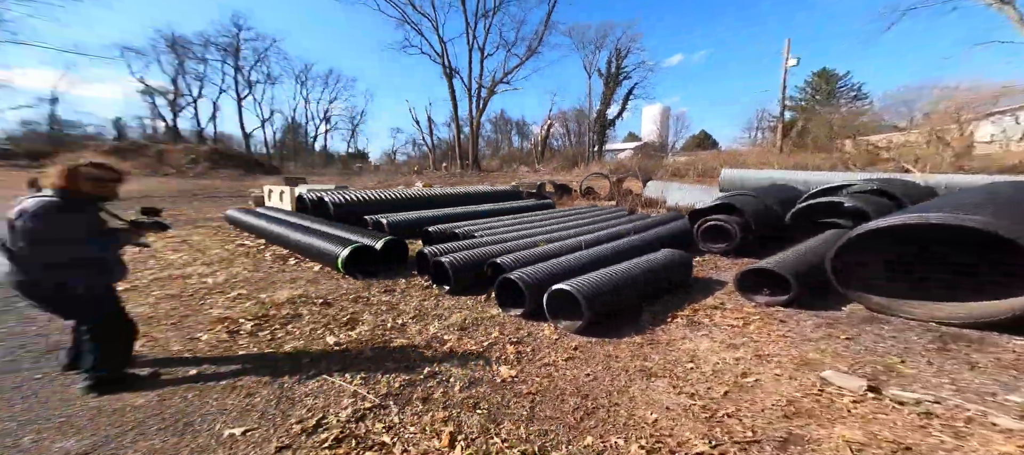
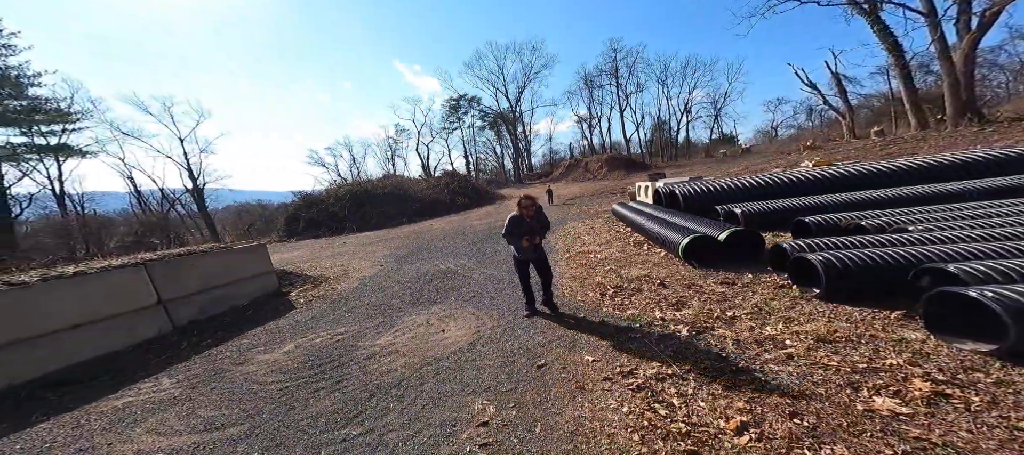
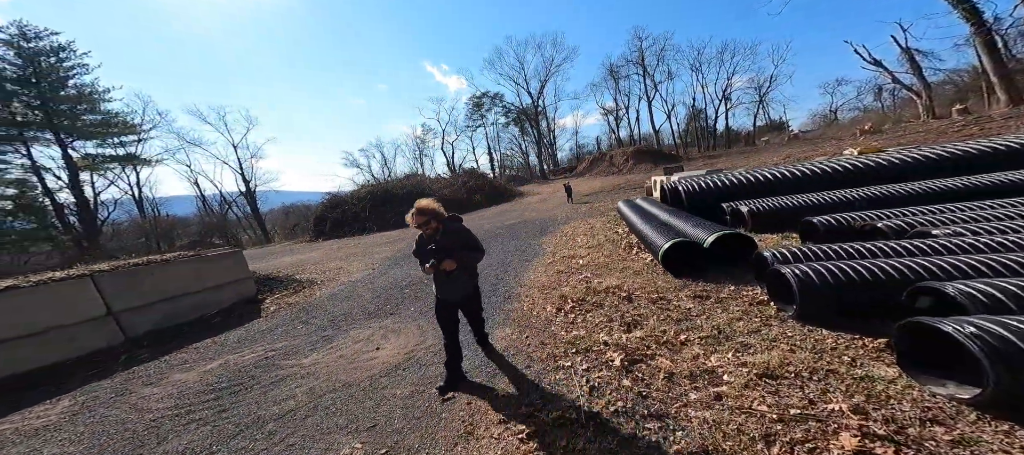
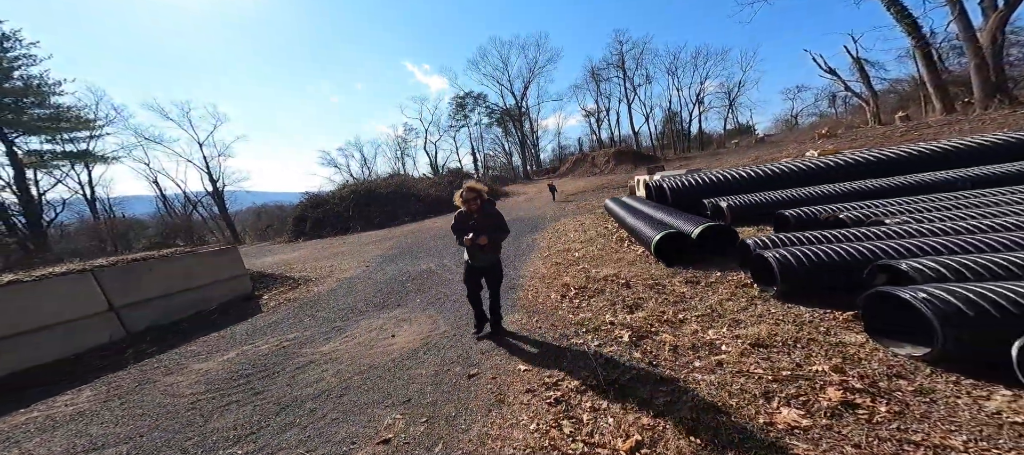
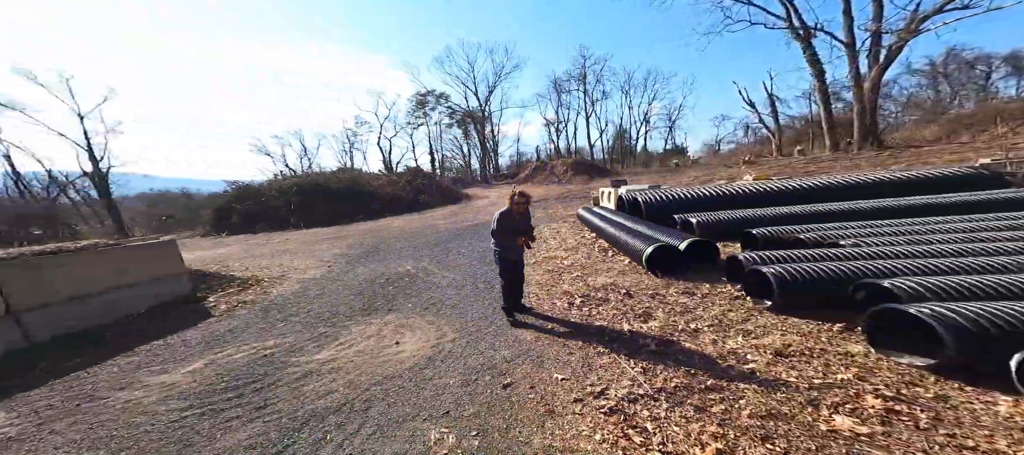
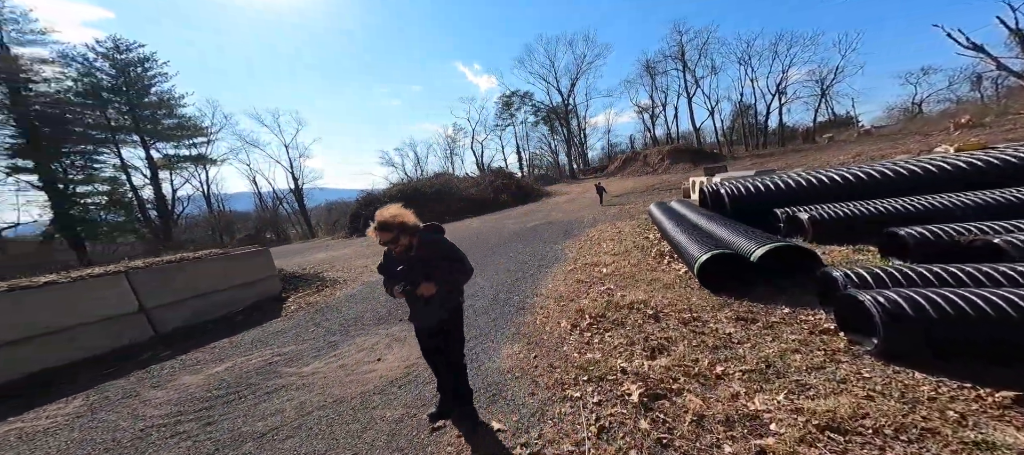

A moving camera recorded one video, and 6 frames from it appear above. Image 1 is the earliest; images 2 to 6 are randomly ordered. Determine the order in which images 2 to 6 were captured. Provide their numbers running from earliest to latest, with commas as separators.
5, 2, 4, 3, 6
